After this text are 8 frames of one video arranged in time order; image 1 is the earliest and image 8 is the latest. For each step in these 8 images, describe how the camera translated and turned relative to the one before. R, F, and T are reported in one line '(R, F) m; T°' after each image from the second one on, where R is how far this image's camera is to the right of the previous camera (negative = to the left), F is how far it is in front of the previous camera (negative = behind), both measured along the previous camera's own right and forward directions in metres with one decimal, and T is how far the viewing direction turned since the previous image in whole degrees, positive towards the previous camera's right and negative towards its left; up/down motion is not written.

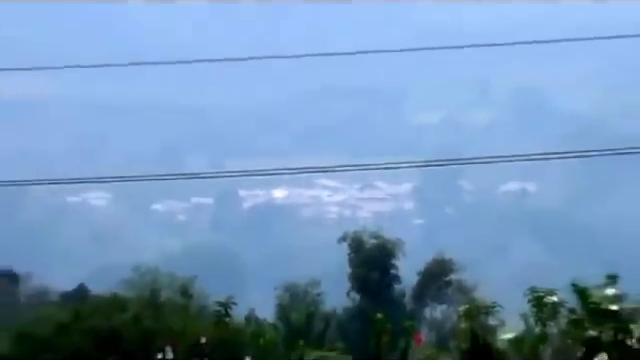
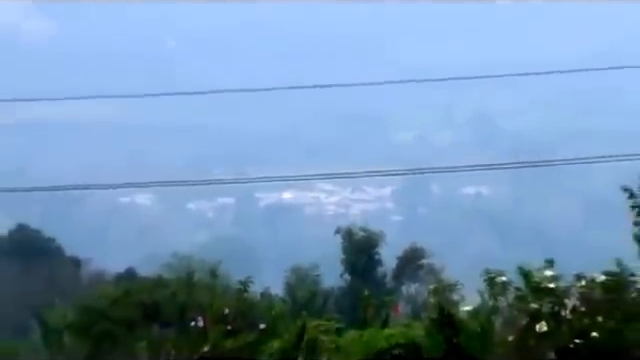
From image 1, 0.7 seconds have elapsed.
(-0.1, -1.2) m; +1°
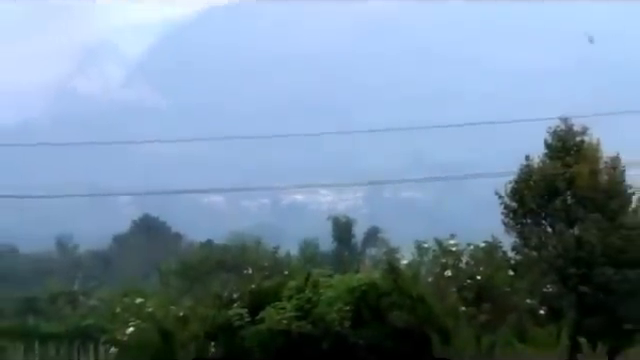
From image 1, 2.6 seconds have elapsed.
(0.0, -4.1) m; 0°
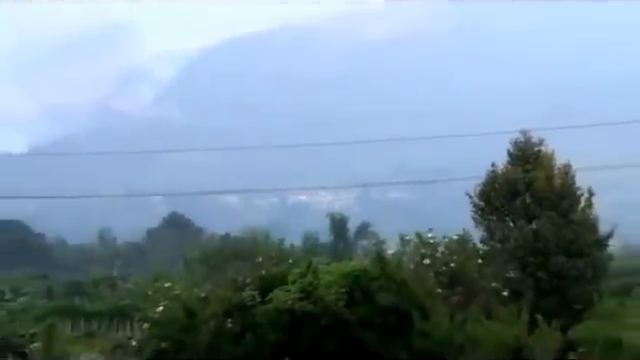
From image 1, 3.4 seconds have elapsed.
(0.0, -1.9) m; 0°
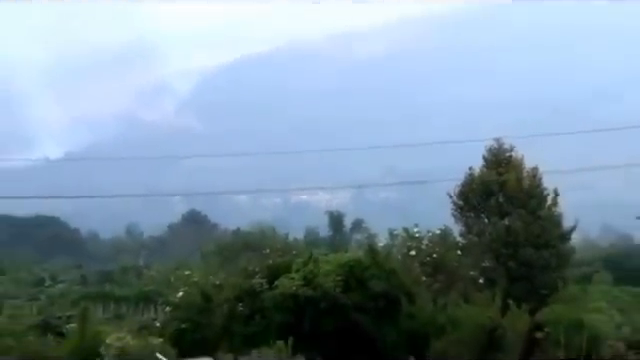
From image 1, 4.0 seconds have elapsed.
(0.0, -1.7) m; 0°
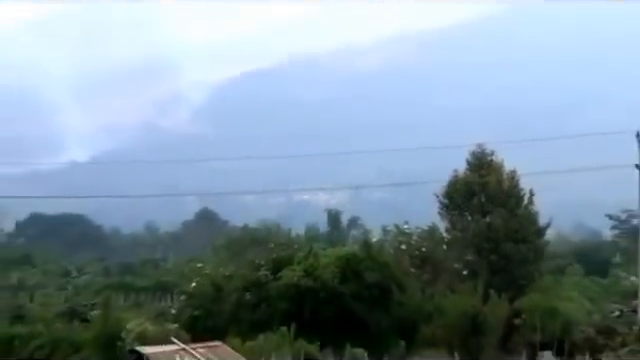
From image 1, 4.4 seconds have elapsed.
(0.0, -1.5) m; 0°
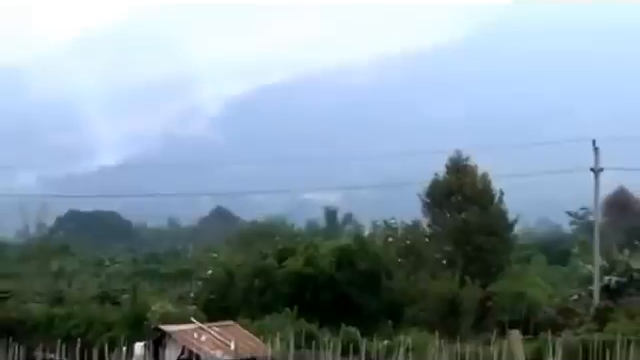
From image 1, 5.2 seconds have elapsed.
(+0.1, -2.3) m; 0°
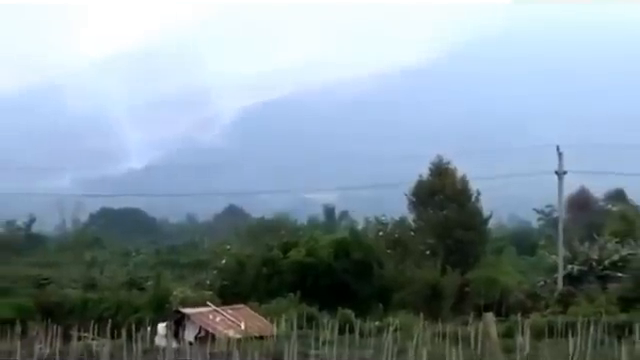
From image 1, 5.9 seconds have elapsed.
(0.0, -2.5) m; 0°
